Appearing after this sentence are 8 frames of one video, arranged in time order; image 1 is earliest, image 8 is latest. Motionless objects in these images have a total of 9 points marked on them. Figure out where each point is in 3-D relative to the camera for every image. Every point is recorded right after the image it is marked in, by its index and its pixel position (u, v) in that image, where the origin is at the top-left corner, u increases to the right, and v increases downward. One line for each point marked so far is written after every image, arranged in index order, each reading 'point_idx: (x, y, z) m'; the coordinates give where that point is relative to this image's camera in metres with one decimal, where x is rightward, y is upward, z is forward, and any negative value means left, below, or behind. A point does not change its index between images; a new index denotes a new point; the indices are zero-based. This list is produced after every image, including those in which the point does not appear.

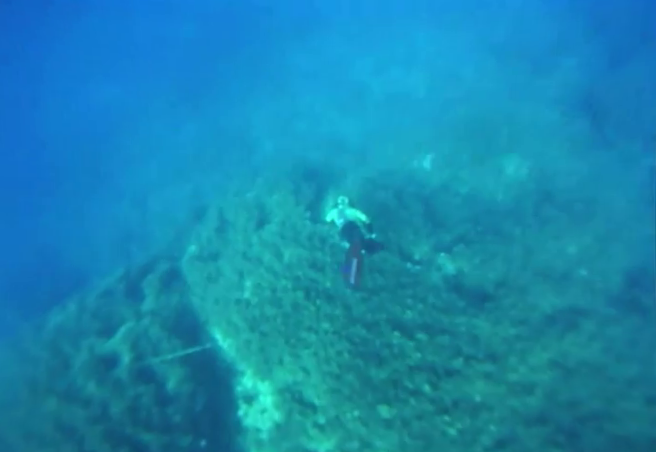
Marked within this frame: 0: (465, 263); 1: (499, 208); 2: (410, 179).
0: (+1.9, -0.5, +6.3) m
1: (+2.9, +0.3, +8.1) m
2: (+1.6, +0.9, +8.8) m
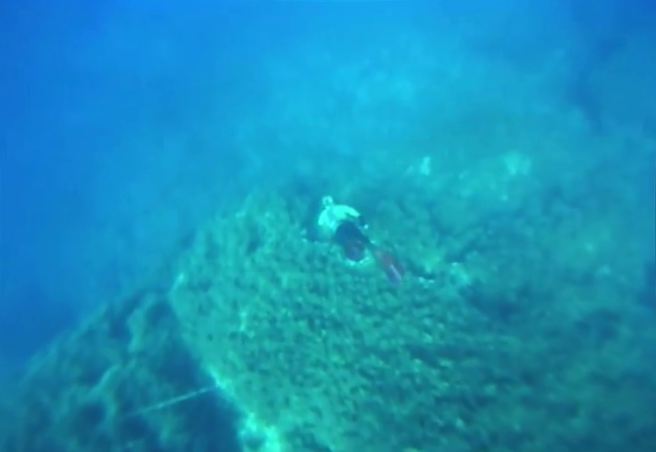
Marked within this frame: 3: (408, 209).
0: (+2.0, -0.6, +5.8) m
1: (+2.9, +0.3, +7.5) m
2: (+1.5, +0.8, +8.2) m
3: (+1.2, +0.3, +6.7) m
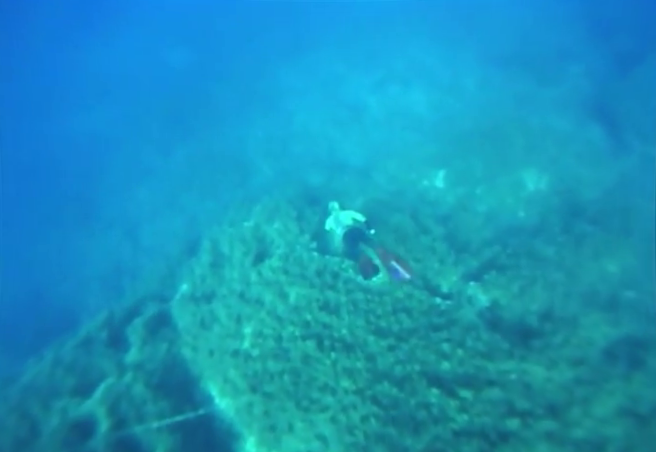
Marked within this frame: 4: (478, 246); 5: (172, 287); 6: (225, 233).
0: (+2.1, -0.8, +5.5) m
1: (+3.0, 0.0, +7.2) m
2: (+1.7, +0.5, +8.0) m
3: (+1.4, 0.0, +6.4) m
4: (+2.1, -0.3, +6.4) m
5: (-2.4, -0.9, +6.9) m
6: (-1.6, -0.1, +6.9) m
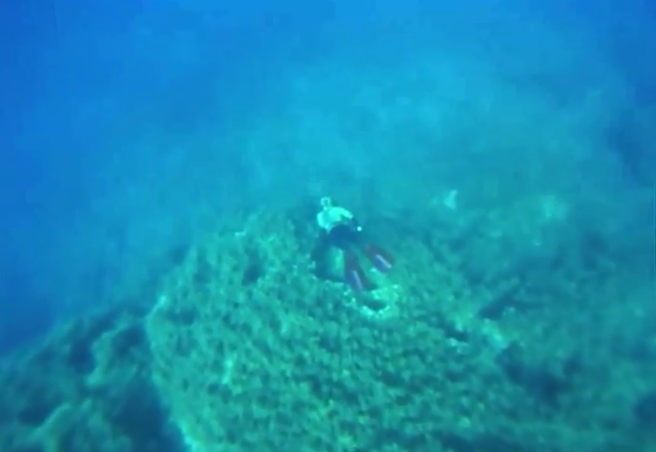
0: (+2.1, -1.1, +4.8) m
1: (+3.0, -0.5, +6.6) m
2: (+1.7, +0.1, +7.3) m
3: (+1.4, -0.3, +5.8) m
4: (+2.1, -0.6, +5.8) m
5: (-2.4, -1.0, +6.2) m
6: (-1.6, -0.2, +6.2) m
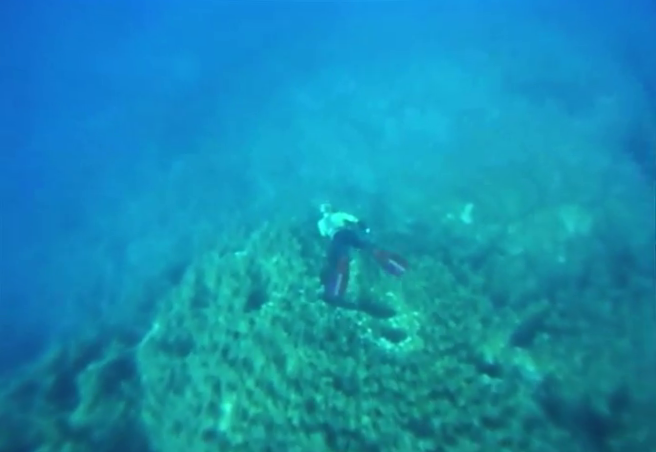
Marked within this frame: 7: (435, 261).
0: (+2.2, -1.3, +4.3) m
1: (+3.2, -0.7, +6.1) m
2: (+1.8, -0.1, +6.8) m
3: (+1.5, -0.5, +5.3) m
4: (+2.2, -0.8, +5.2) m
5: (-2.3, -1.2, +5.7) m
6: (-1.4, -0.5, +5.7) m
7: (+1.3, -0.4, +5.2) m
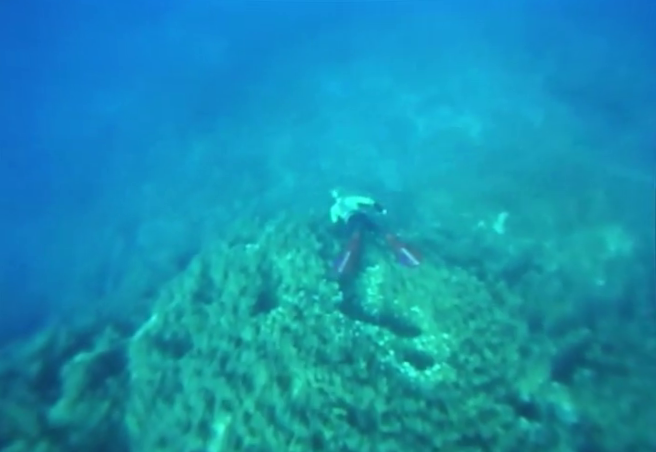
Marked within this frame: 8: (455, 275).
0: (+2.2, -1.5, +3.7) m
1: (+3.4, -0.9, +5.5) m
2: (+2.1, -0.3, +6.3) m
3: (+1.7, -0.6, +4.7) m
4: (+2.4, -1.0, +4.7) m
5: (-2.2, -1.0, +5.3) m
6: (-1.2, -0.3, +5.3) m
7: (+1.5, -0.5, +4.7) m
8: (+1.3, -0.5, +4.9) m
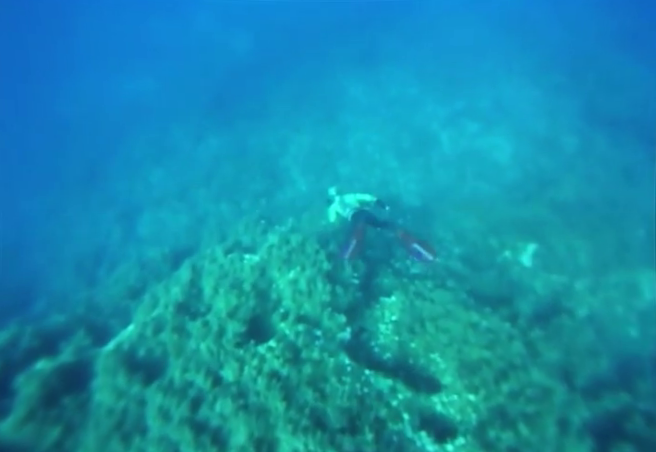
0: (+2.2, -1.9, +3.1) m
1: (+3.4, -1.4, +4.8) m
2: (+2.2, -0.6, +5.6) m
3: (+1.7, -0.9, +4.1) m
4: (+2.4, -1.4, +4.0) m
5: (-2.1, -0.9, +4.7) m
6: (-1.1, -0.3, +4.7) m
7: (+1.5, -0.8, +4.1) m
8: (+1.4, -0.8, +4.3) m
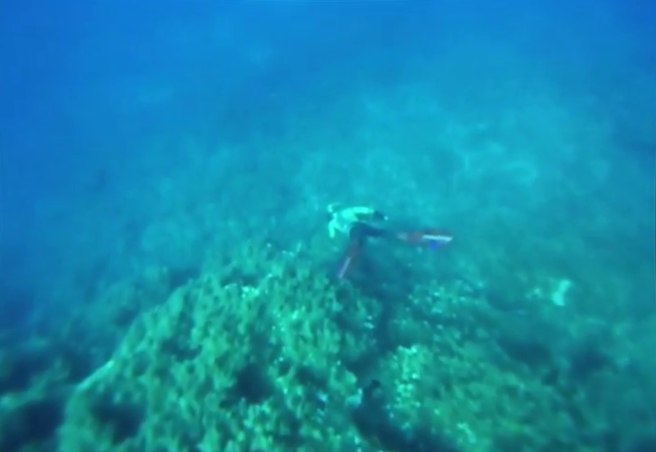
0: (+2.2, -2.2, +2.4) m
1: (+3.4, -1.8, +4.2) m
2: (+2.3, -1.0, +5.1) m
3: (+1.8, -1.2, +3.5) m
4: (+2.4, -1.7, +3.4) m
5: (-2.1, -1.1, +4.3) m
6: (-1.0, -0.6, +4.2) m
7: (+1.6, -1.1, +3.5) m
8: (+1.4, -1.1, +3.7) m
